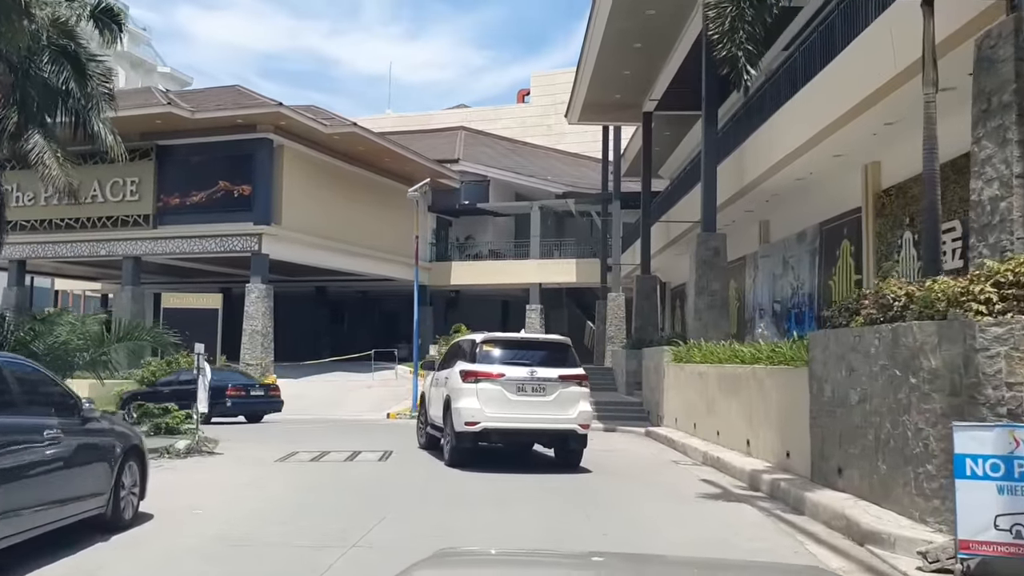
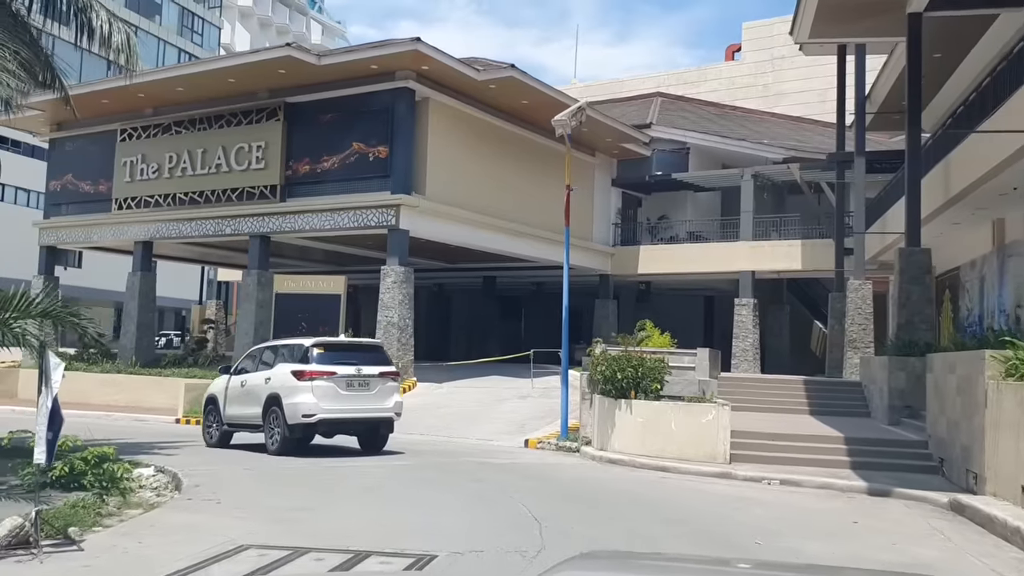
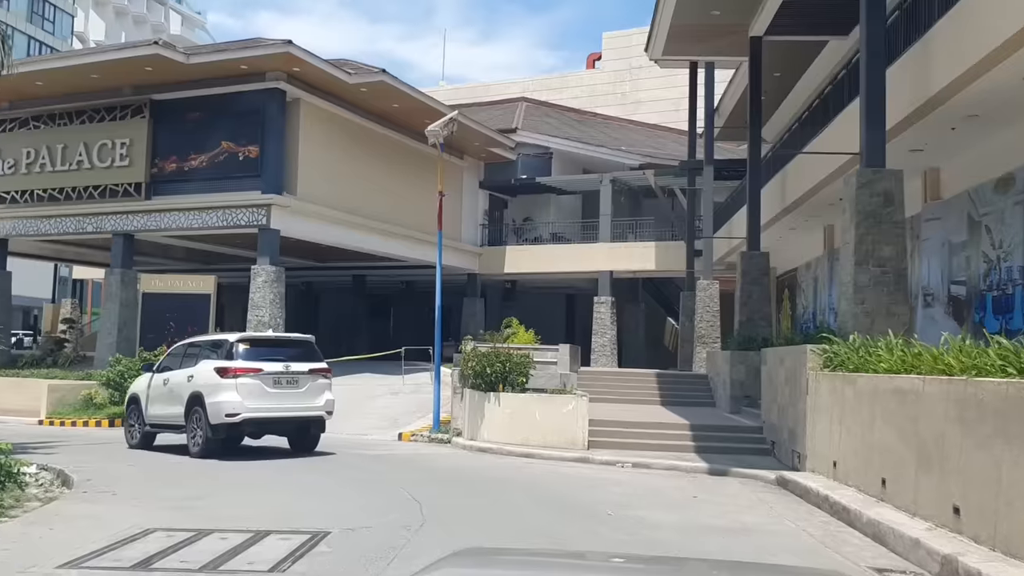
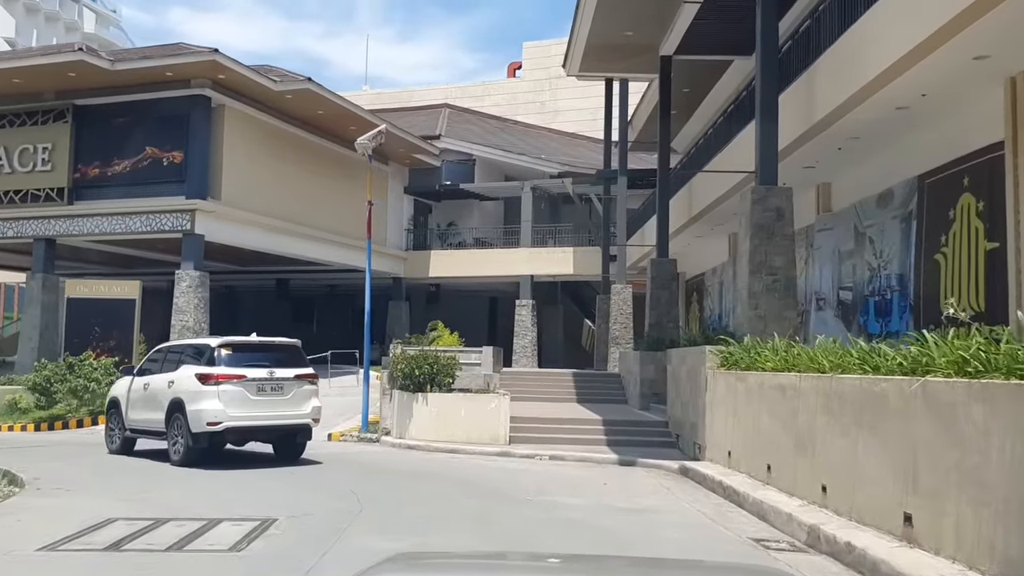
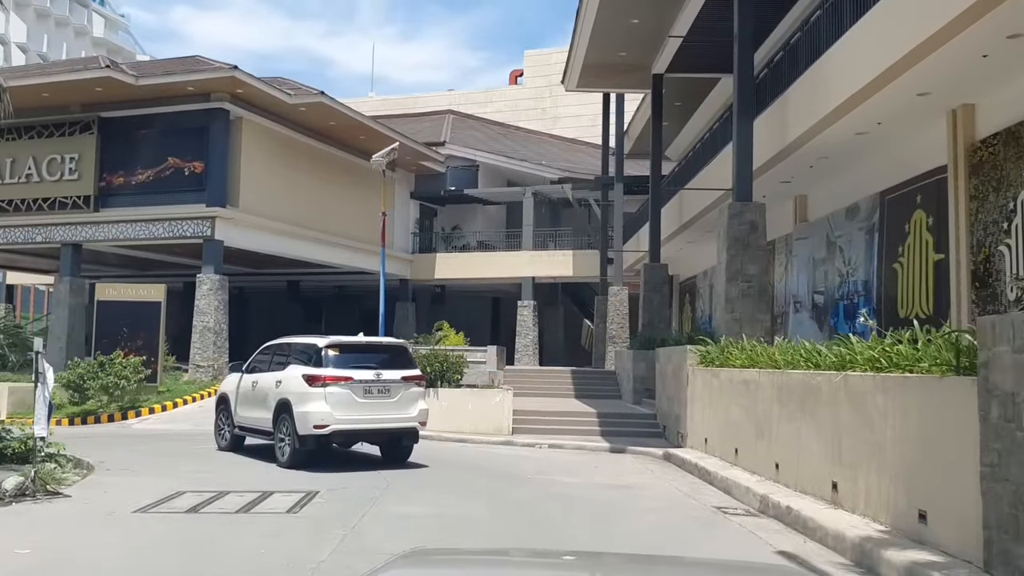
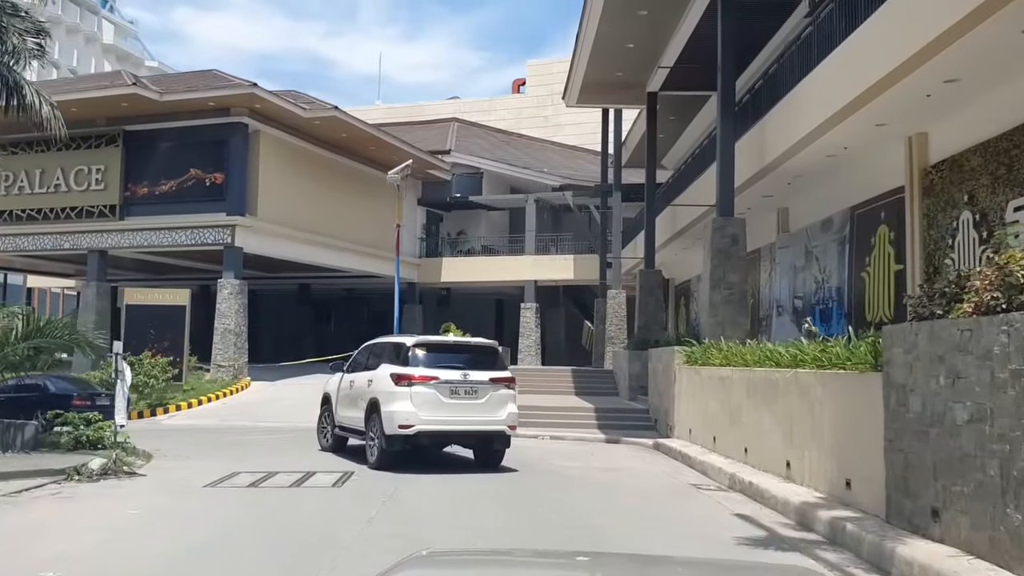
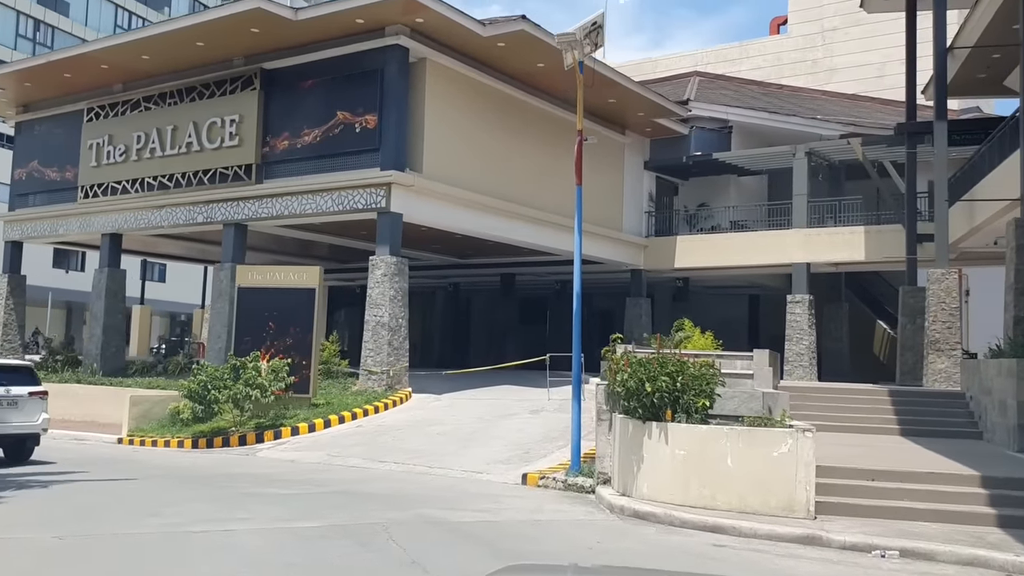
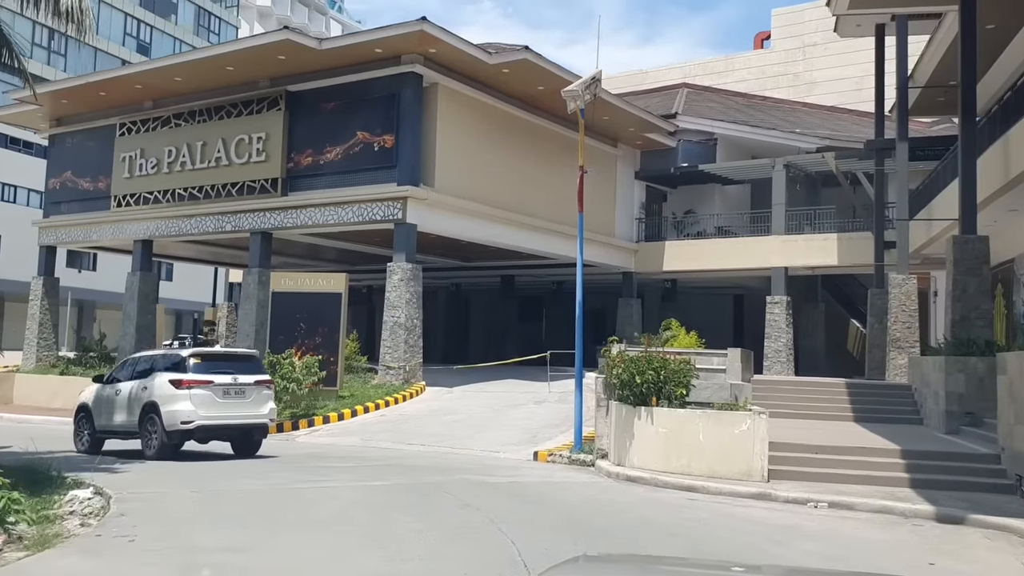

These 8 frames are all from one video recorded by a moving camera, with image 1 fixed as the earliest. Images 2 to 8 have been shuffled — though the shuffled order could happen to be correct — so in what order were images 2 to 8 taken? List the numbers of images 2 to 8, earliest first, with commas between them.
6, 5, 4, 3, 2, 8, 7
